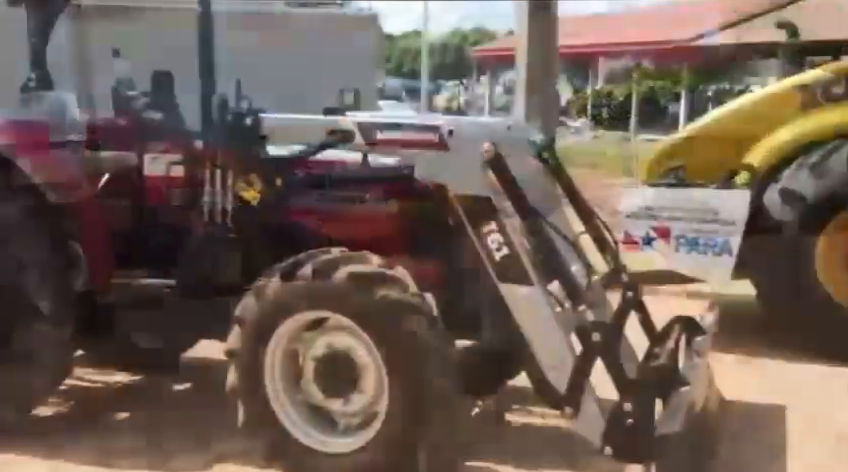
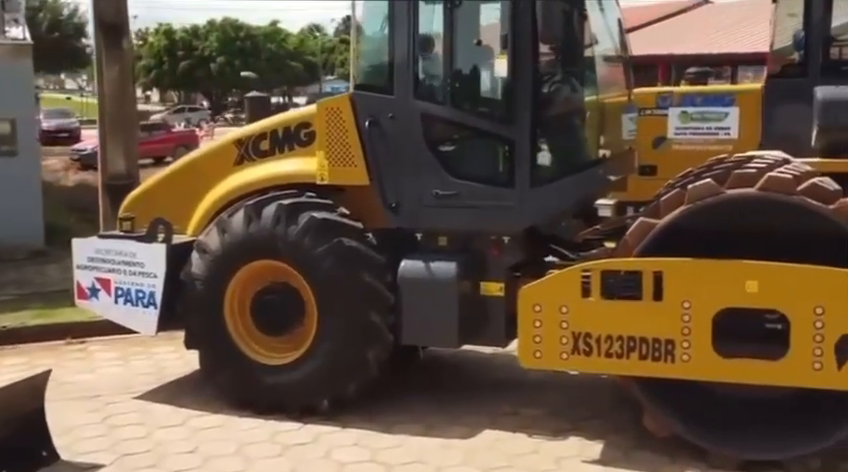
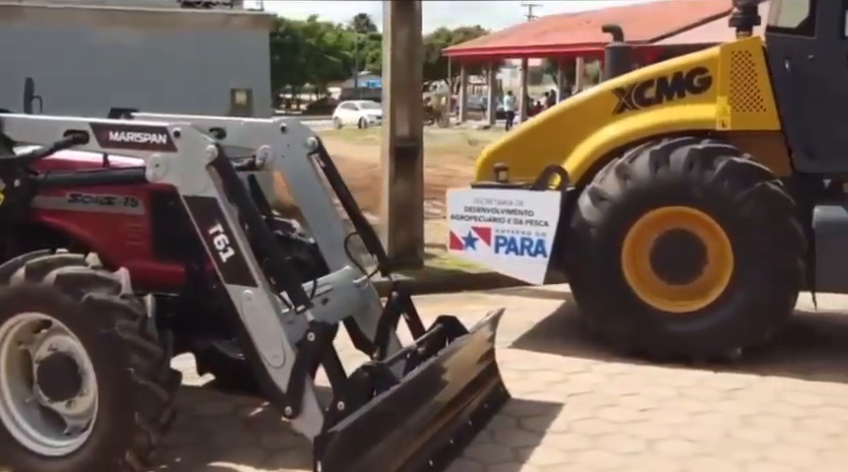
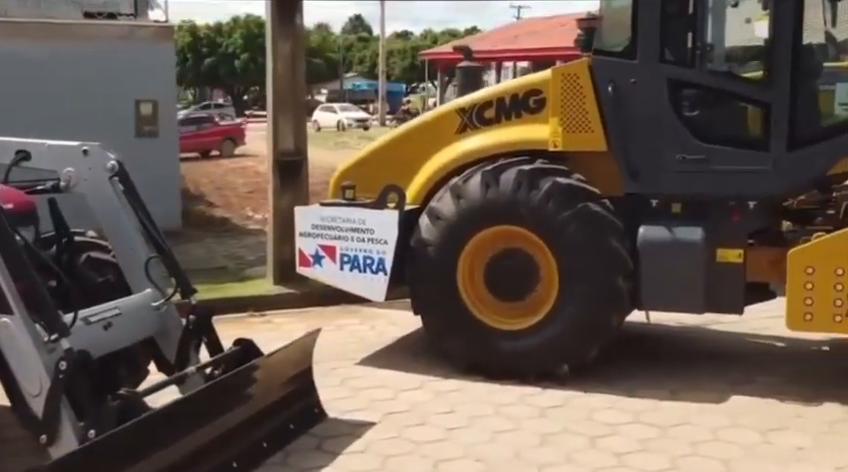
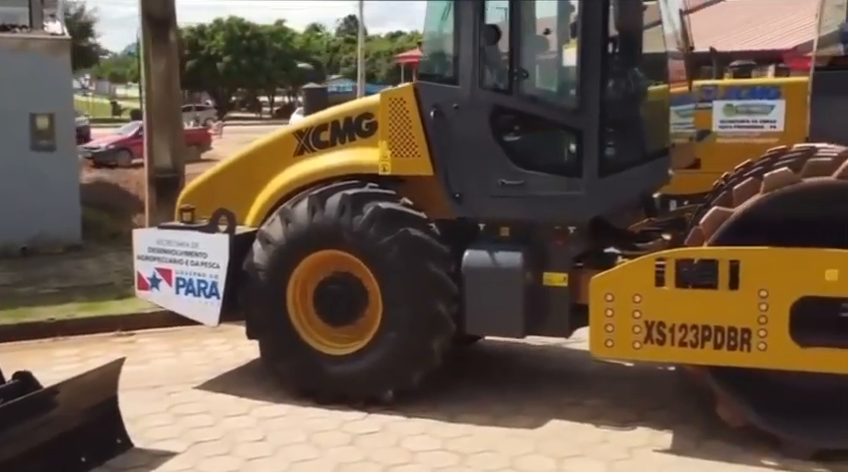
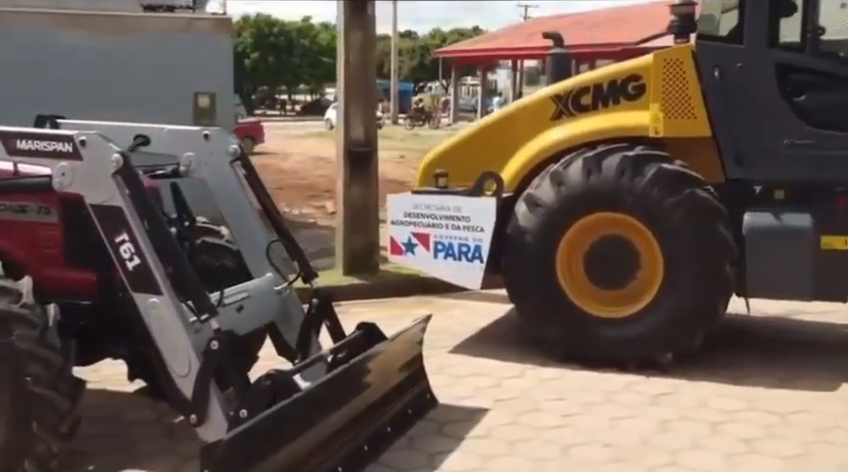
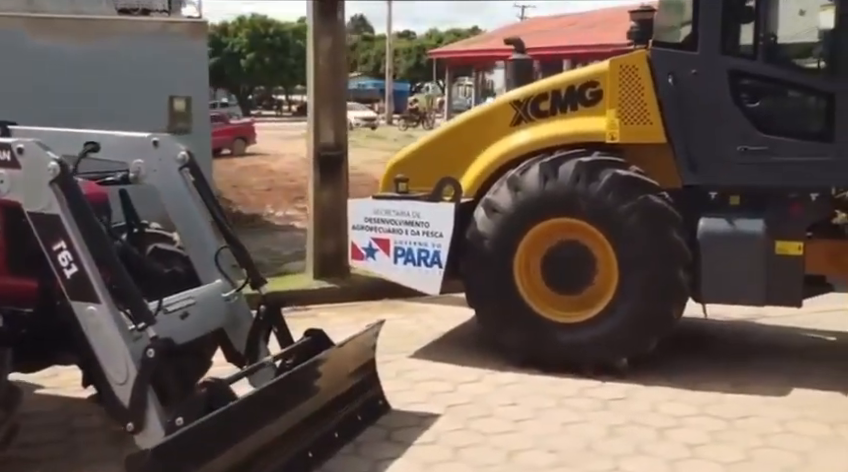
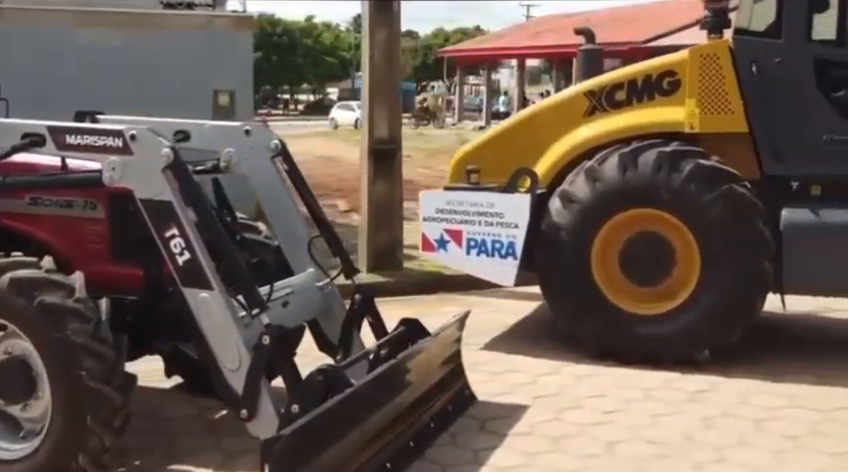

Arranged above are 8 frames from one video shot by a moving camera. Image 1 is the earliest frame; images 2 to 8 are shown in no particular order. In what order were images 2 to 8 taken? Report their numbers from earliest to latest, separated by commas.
3, 8, 6, 7, 4, 5, 2
